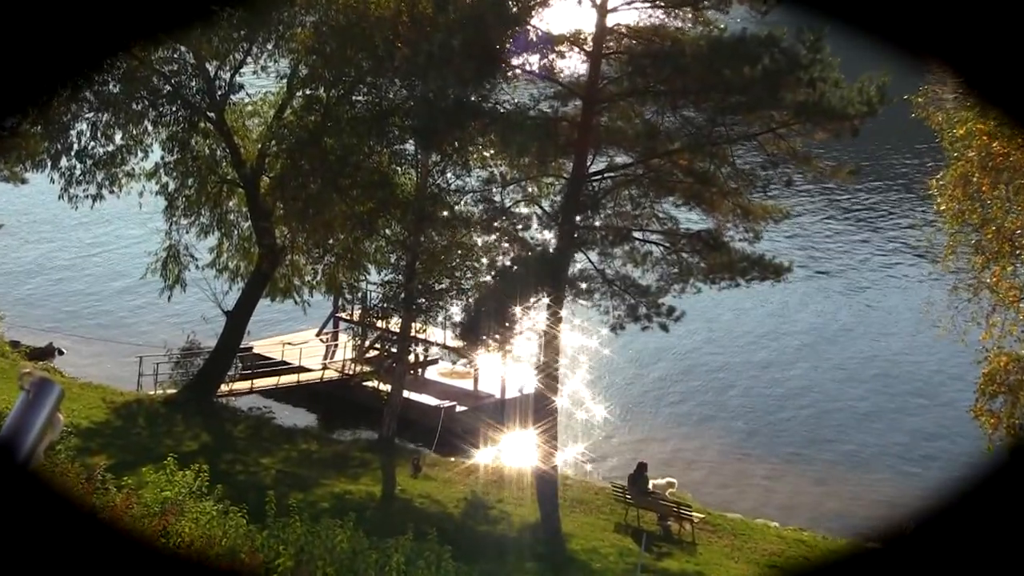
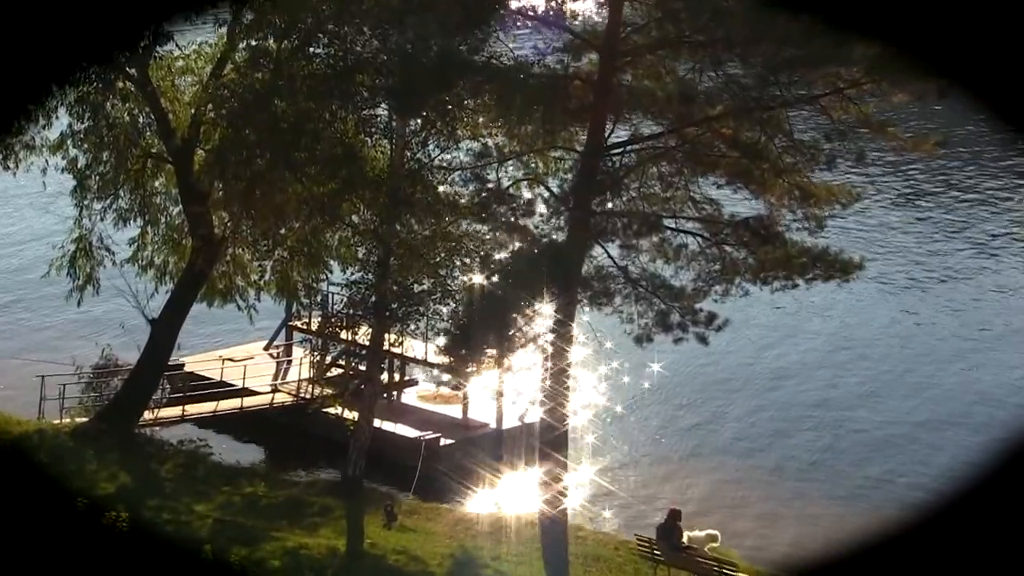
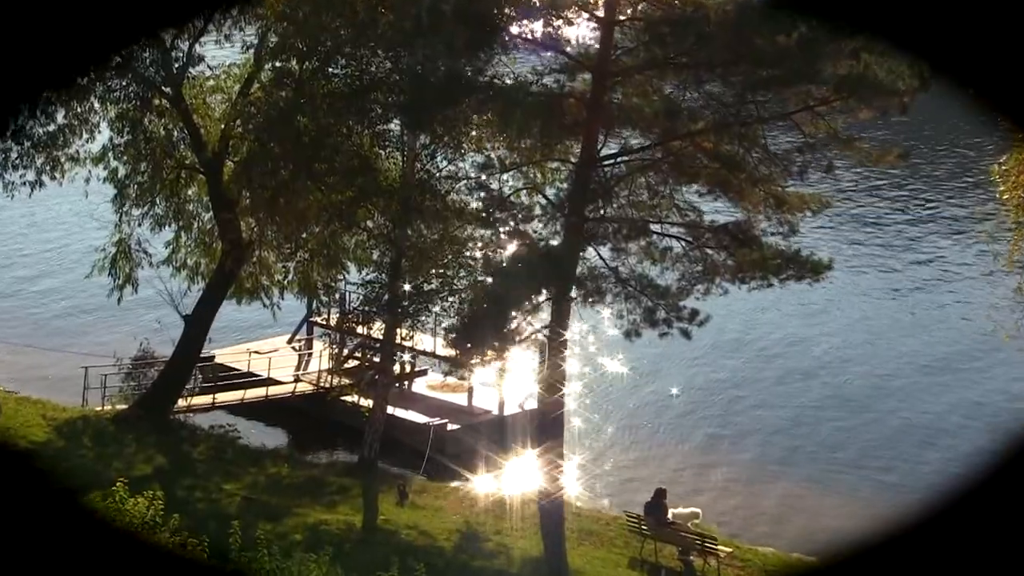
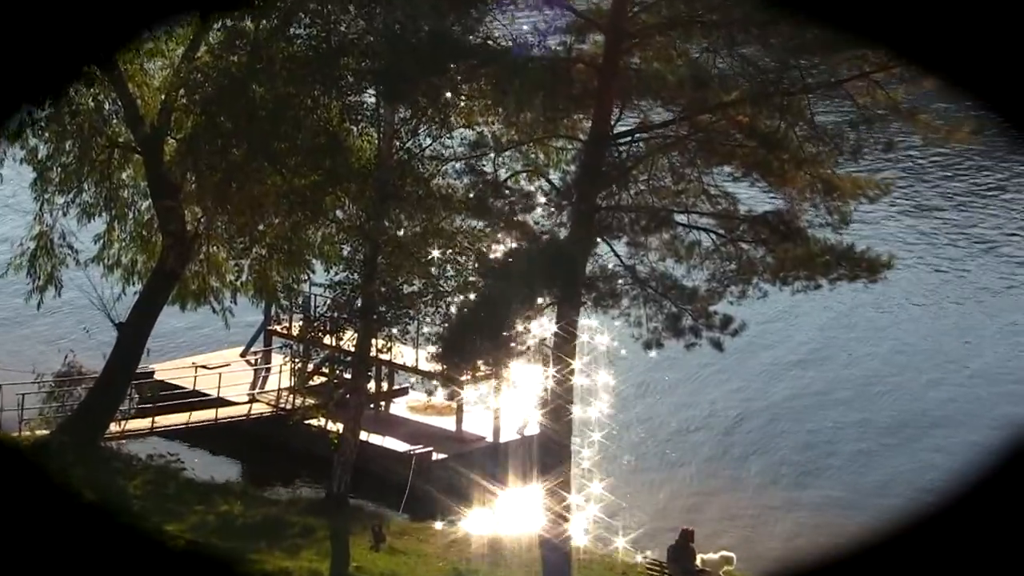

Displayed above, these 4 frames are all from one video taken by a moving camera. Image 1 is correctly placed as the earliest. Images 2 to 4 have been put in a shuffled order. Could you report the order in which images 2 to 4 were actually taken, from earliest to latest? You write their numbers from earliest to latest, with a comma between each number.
3, 2, 4
